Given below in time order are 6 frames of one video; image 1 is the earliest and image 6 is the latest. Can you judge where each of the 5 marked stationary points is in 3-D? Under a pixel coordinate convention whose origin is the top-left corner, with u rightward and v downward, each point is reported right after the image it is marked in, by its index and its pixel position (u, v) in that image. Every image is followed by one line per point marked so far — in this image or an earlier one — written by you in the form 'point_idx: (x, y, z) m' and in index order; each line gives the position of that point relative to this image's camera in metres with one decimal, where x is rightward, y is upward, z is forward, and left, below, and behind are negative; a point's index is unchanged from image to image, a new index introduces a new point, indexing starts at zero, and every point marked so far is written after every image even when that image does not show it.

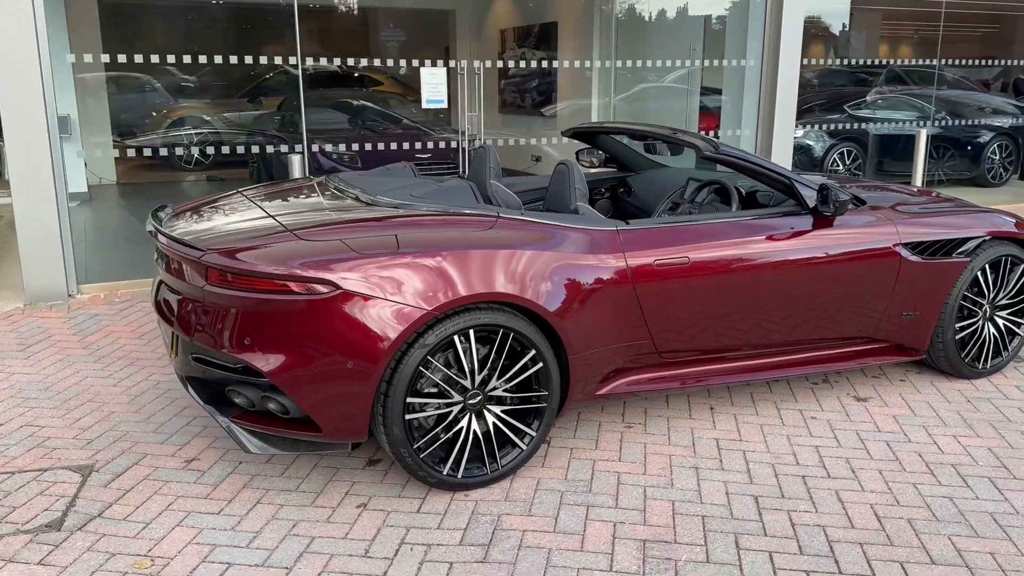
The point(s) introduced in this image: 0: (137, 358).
0: (-2.0, -0.4, +4.8) m
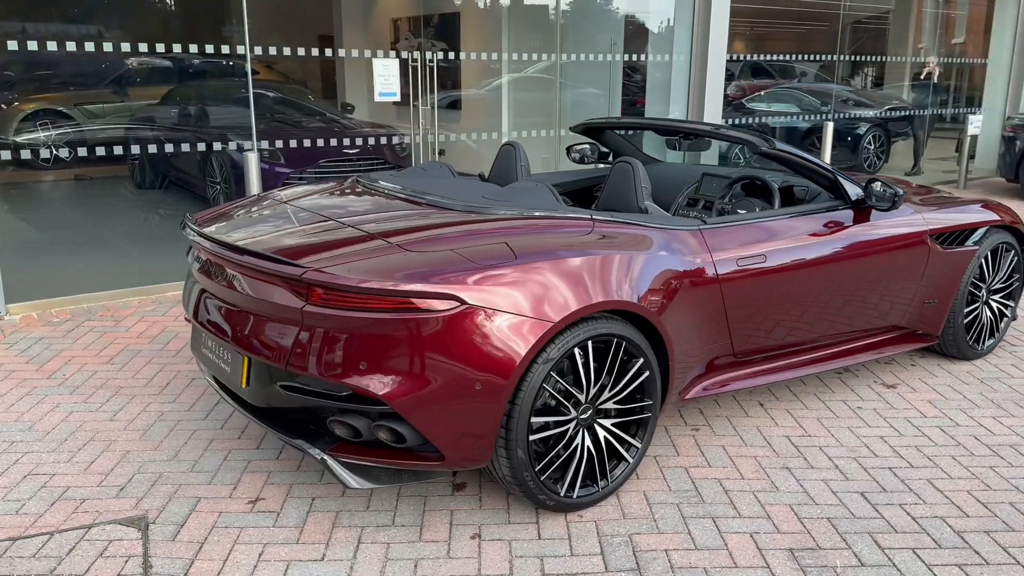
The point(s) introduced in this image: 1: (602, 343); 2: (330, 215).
0: (-1.9, -0.5, +4.2) m
1: (+0.3, -0.2, +3.0) m
2: (-0.7, +0.3, +3.5) m
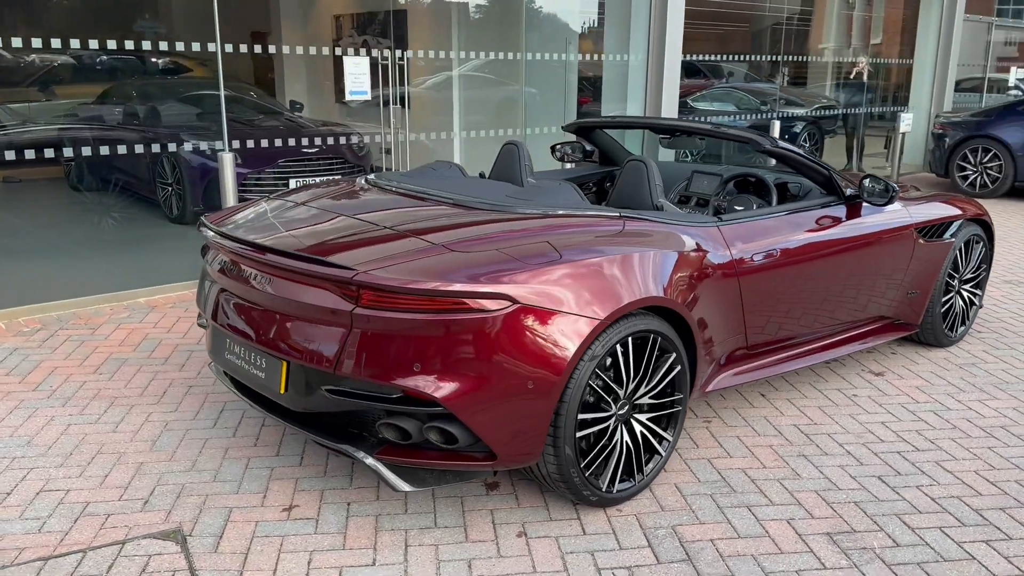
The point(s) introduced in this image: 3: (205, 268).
0: (-1.8, -0.5, +4.1) m
1: (+0.4, -0.2, +3.1) m
2: (-0.6, +0.3, +3.5) m
3: (-1.2, +0.1, +3.5) m
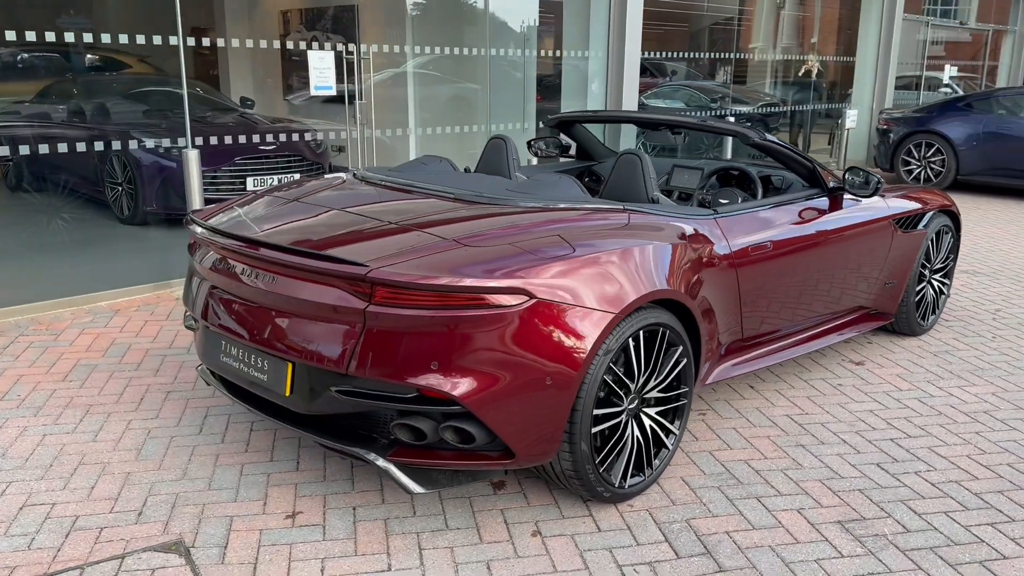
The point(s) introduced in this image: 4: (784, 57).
0: (-1.8, -0.5, +3.9) m
1: (+0.5, -0.1, +3.1) m
2: (-0.6, +0.3, +3.4) m
3: (-1.2, +0.1, +3.4) m
4: (+3.6, +3.1, +11.9) m
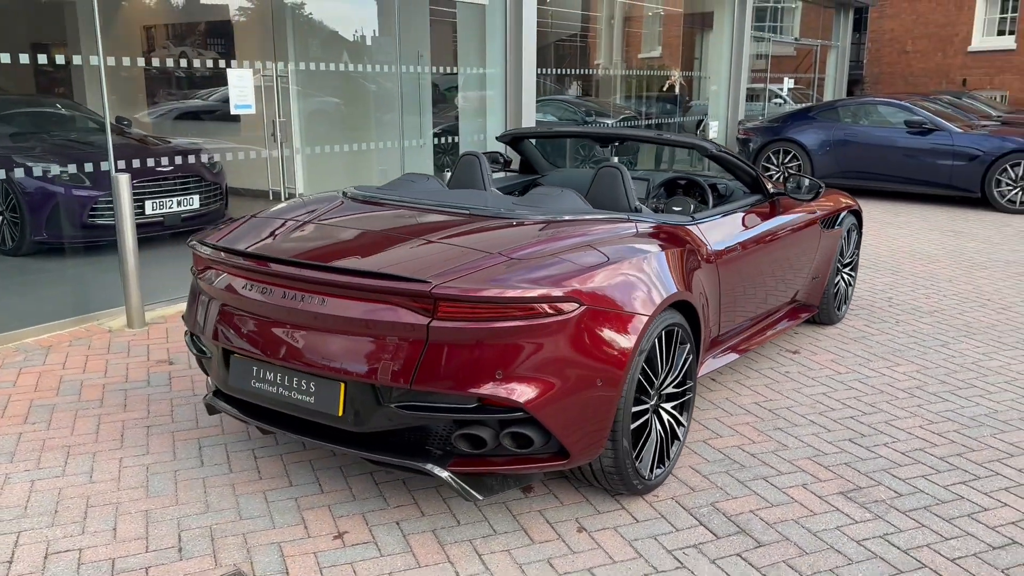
0: (-1.8, -0.6, +3.7) m
1: (+0.6, -0.2, +3.3) m
2: (-0.6, +0.2, +3.4) m
3: (-1.1, 0.0, +3.3) m
4: (+1.9, +3.1, +12.6) m
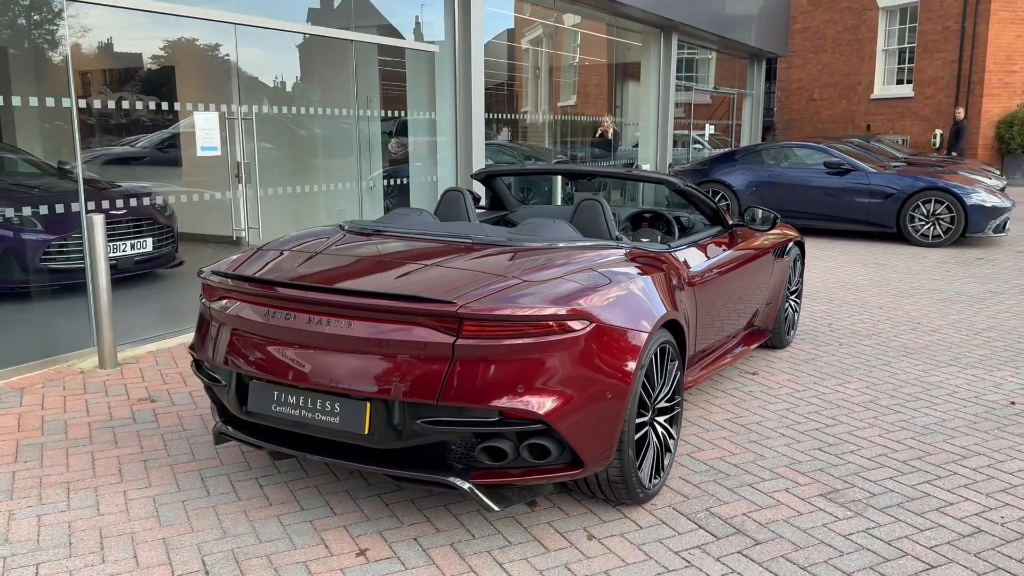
0: (-1.8, -0.8, +3.6) m
1: (+0.6, -0.2, +3.5) m
2: (-0.6, +0.1, +3.5) m
3: (-1.1, -0.1, +3.4) m
4: (+1.0, +2.5, +13.1) m
